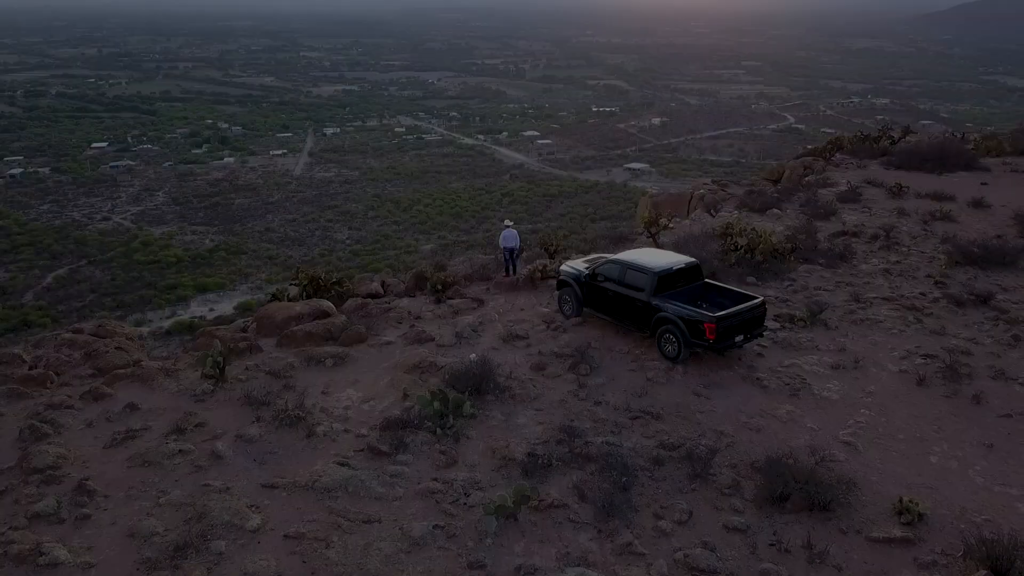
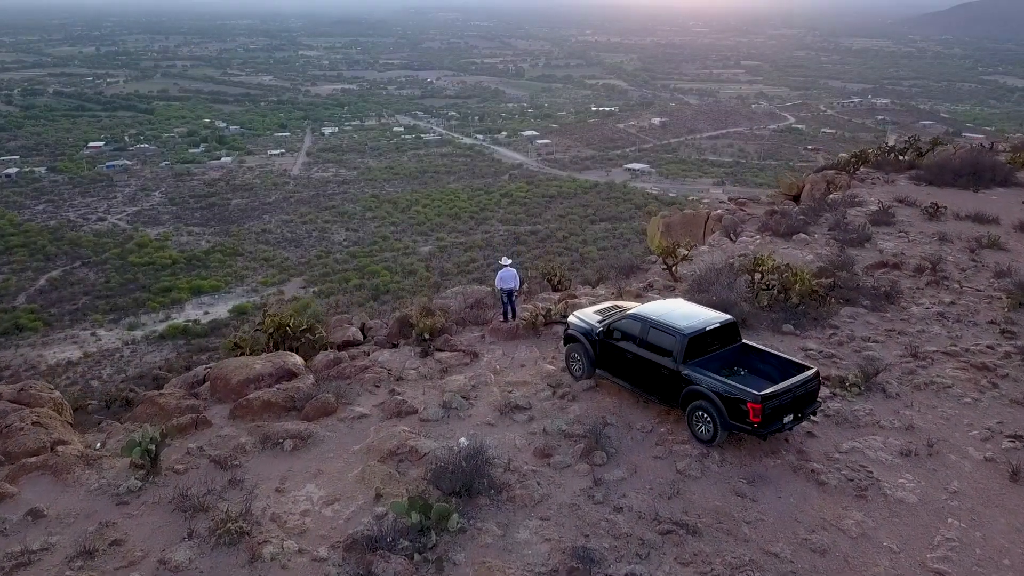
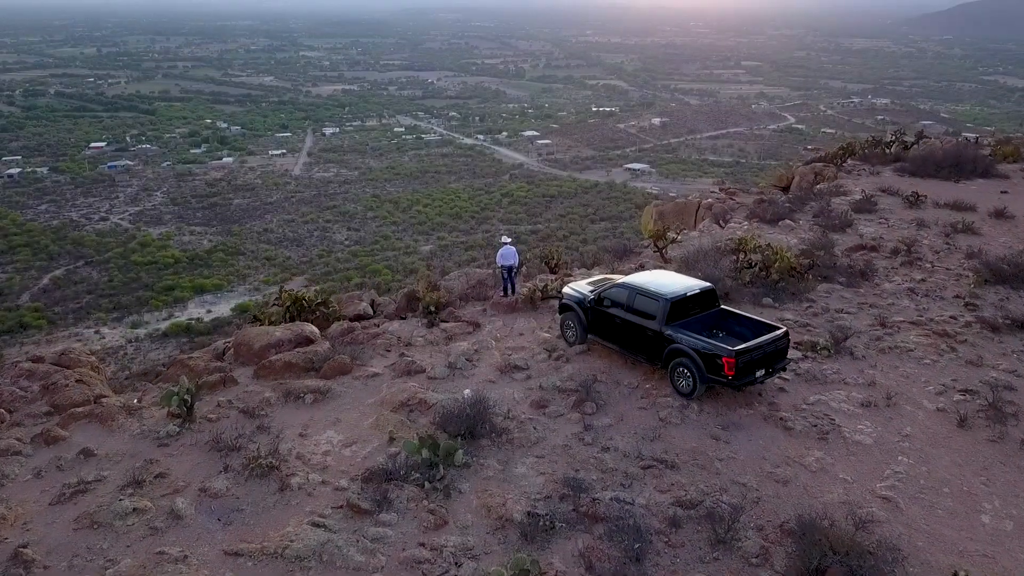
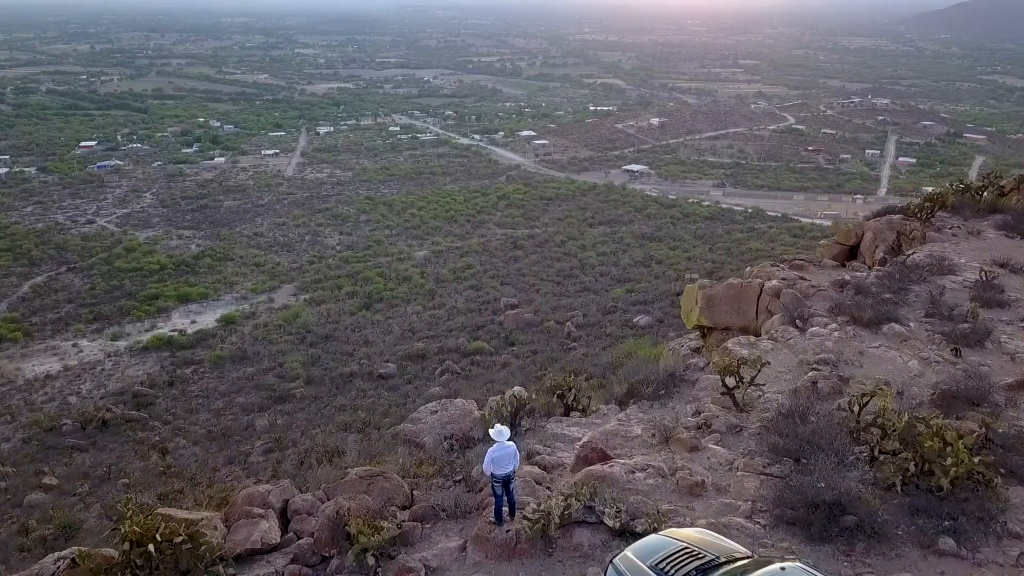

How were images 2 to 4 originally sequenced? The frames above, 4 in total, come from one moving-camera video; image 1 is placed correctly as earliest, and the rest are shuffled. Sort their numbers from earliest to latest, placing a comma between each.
3, 2, 4
